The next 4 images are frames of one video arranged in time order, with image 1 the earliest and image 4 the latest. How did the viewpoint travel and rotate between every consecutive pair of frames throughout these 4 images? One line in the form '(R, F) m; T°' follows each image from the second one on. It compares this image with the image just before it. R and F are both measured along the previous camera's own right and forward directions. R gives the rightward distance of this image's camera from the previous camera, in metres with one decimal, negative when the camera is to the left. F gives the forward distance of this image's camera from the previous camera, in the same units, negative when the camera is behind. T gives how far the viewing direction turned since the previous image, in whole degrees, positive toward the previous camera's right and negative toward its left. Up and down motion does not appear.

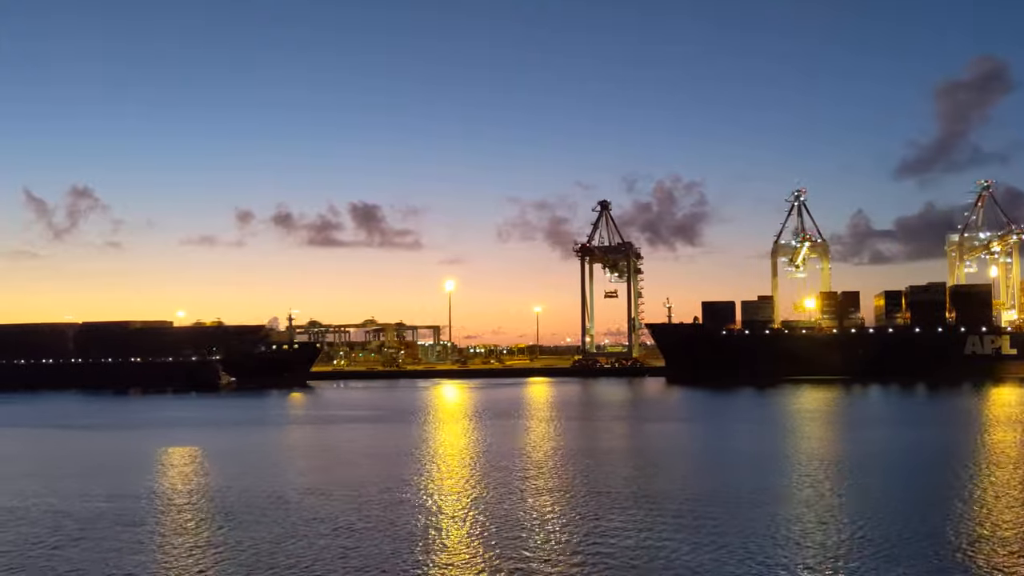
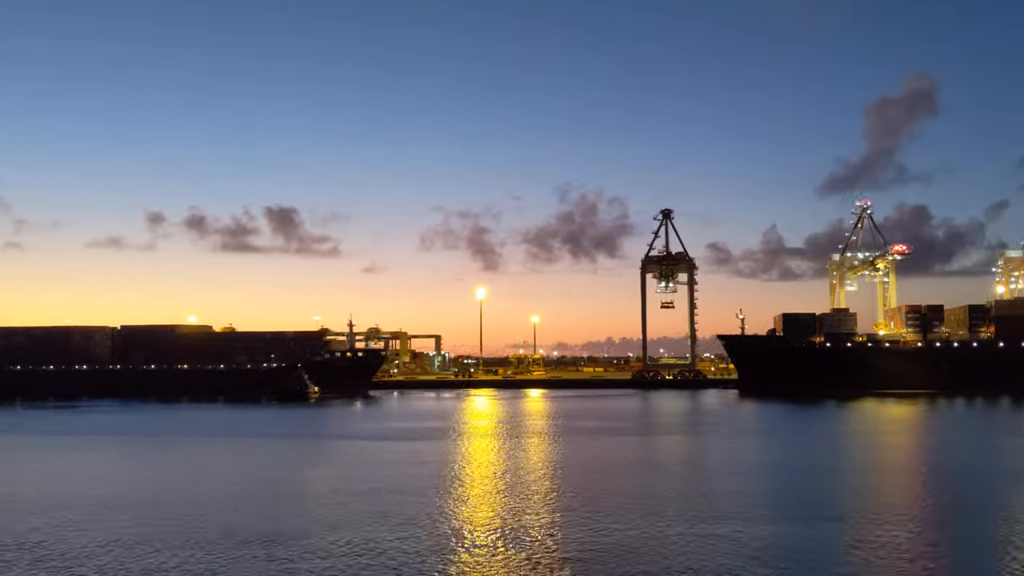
(-4.7, +1.1) m; +4°
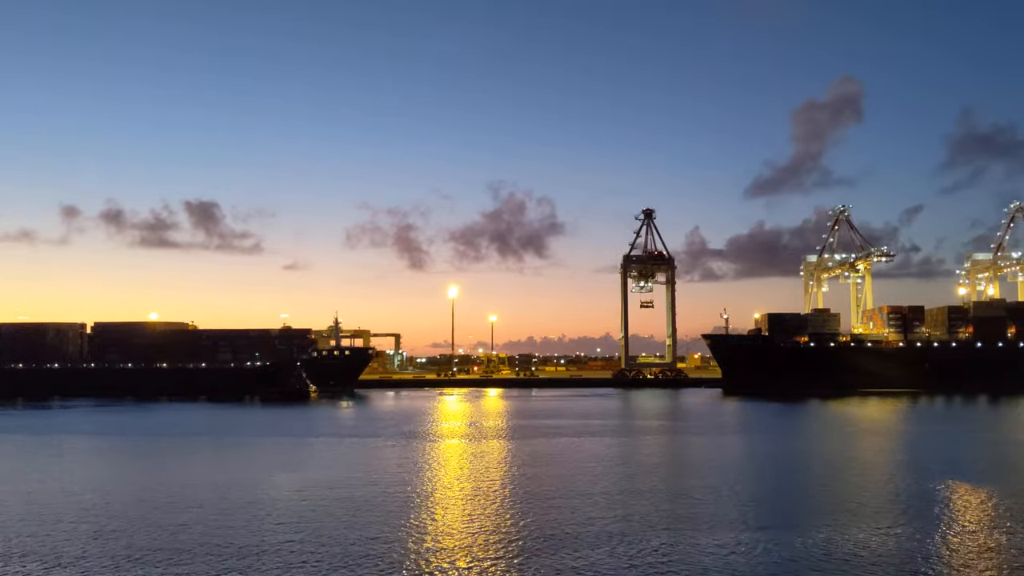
(-2.0, +0.3) m; +4°
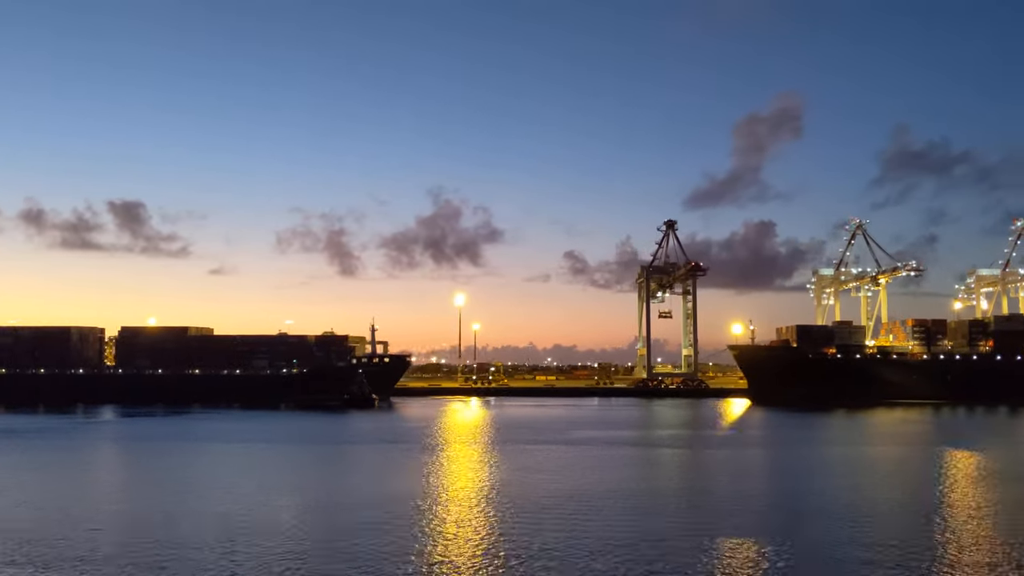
(-3.3, 0.0) m; +4°
